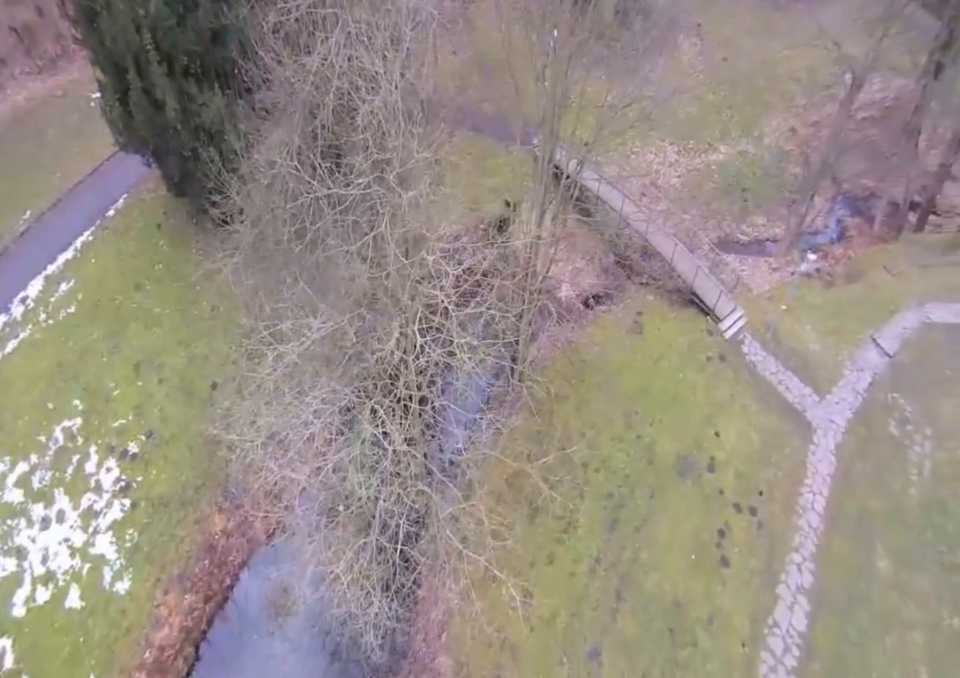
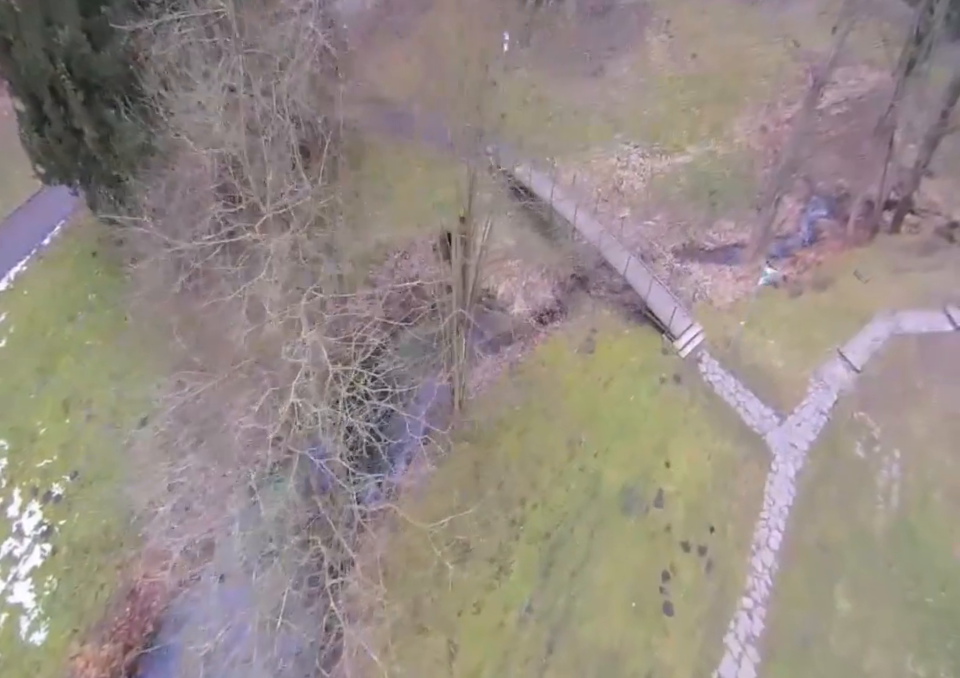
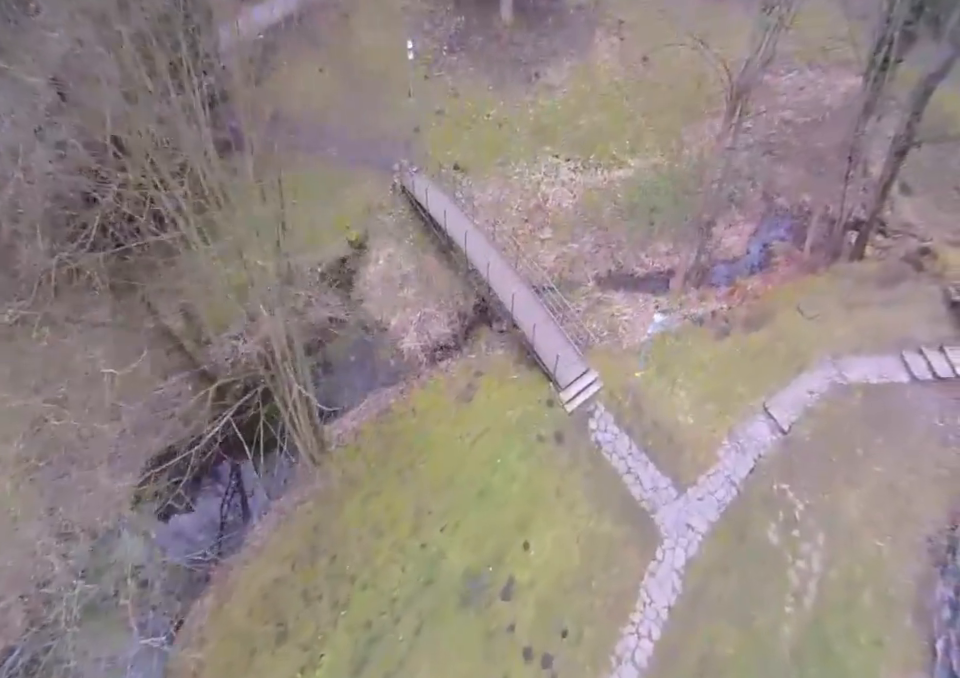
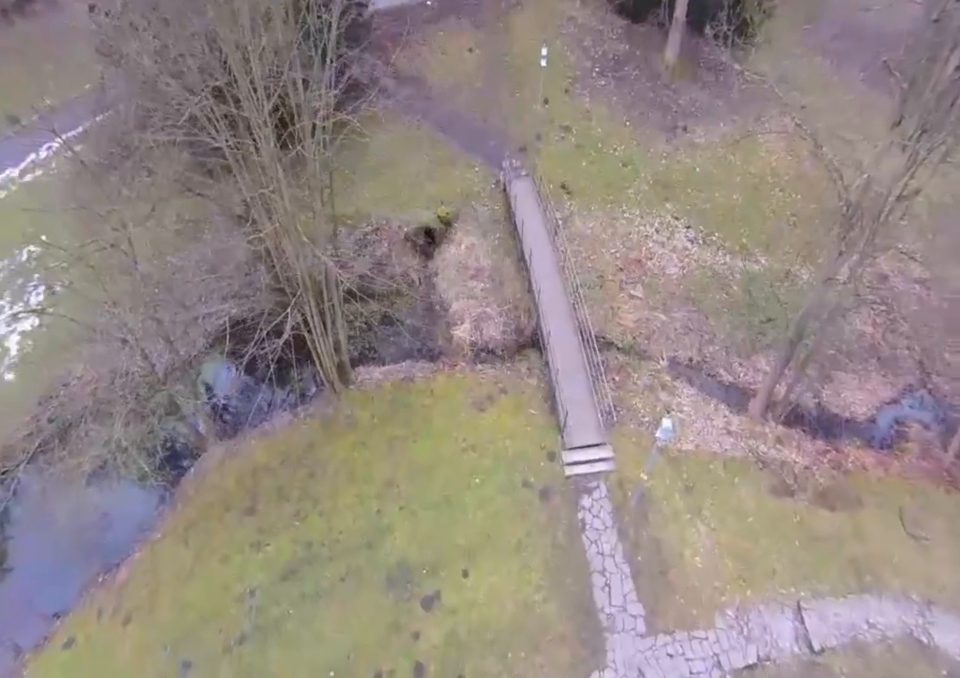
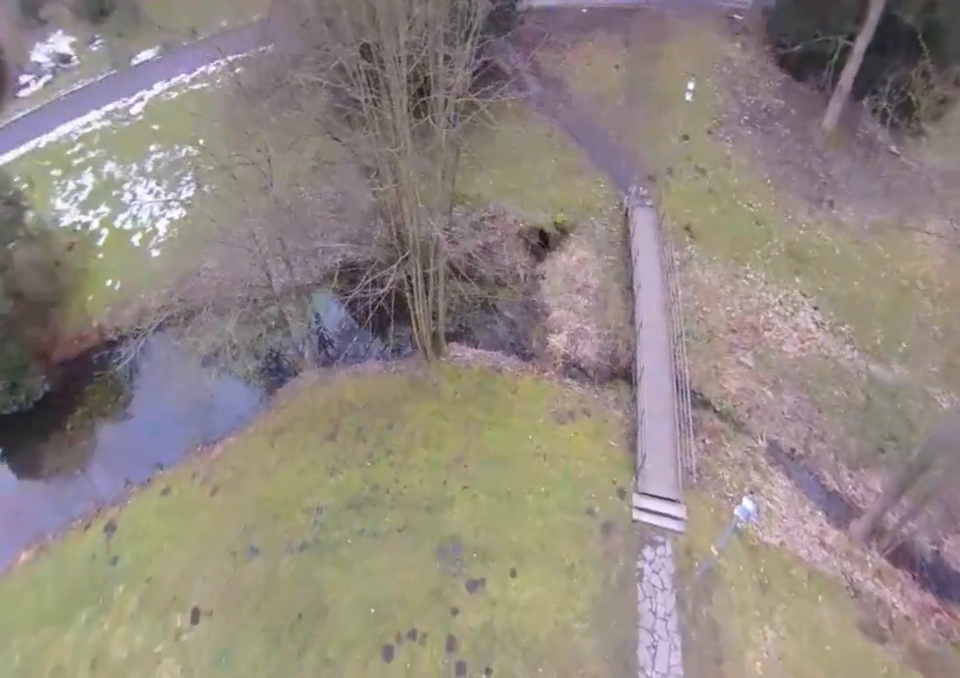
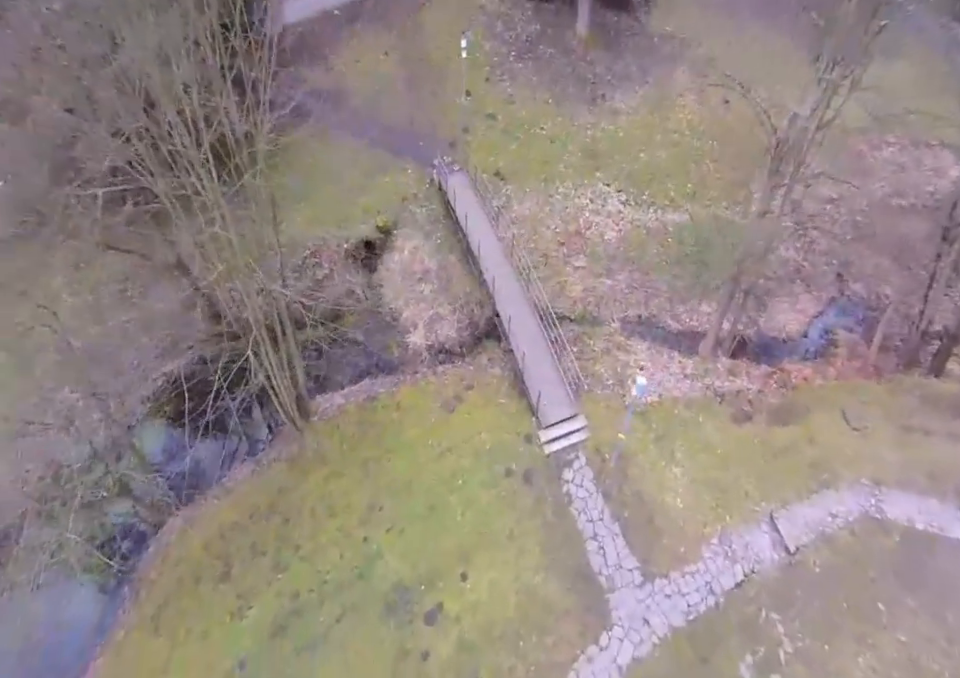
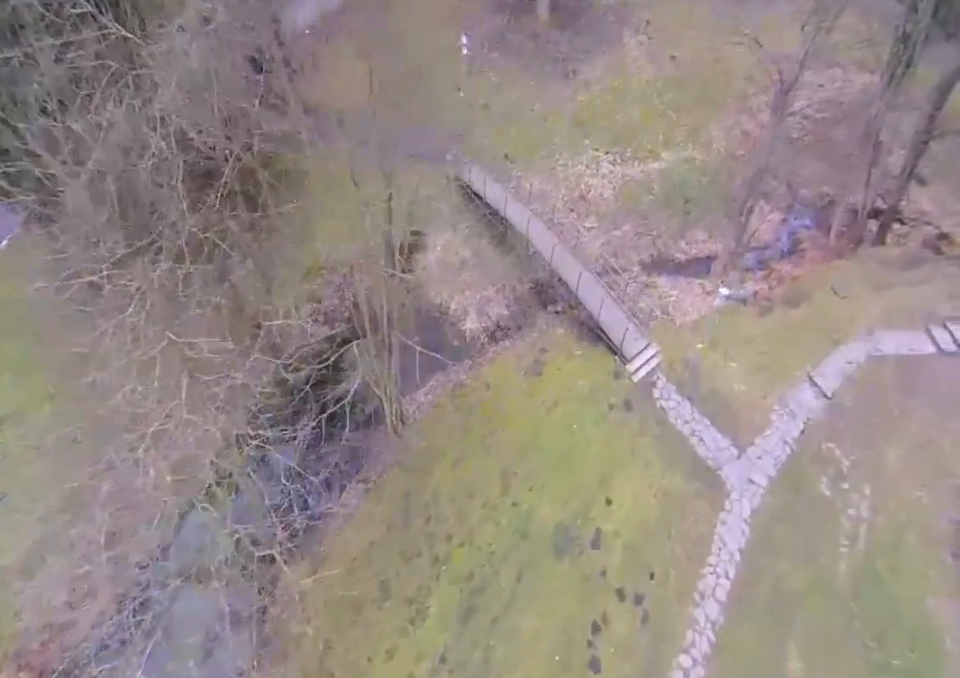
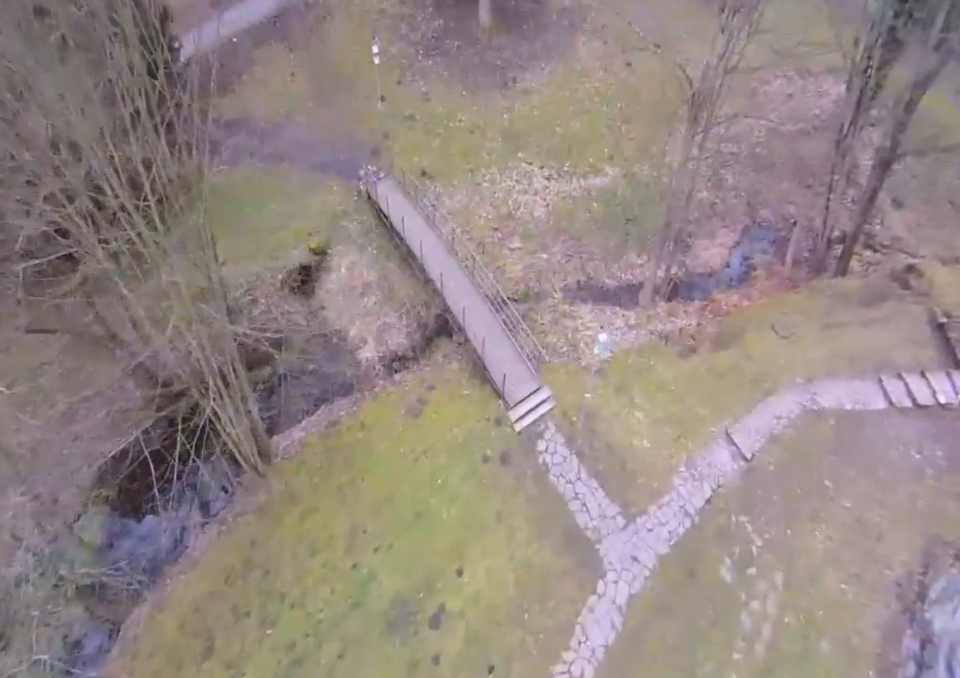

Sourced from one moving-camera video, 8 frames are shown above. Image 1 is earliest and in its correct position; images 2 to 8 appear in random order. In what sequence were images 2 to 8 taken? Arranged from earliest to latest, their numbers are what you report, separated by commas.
2, 7, 3, 8, 6, 4, 5
